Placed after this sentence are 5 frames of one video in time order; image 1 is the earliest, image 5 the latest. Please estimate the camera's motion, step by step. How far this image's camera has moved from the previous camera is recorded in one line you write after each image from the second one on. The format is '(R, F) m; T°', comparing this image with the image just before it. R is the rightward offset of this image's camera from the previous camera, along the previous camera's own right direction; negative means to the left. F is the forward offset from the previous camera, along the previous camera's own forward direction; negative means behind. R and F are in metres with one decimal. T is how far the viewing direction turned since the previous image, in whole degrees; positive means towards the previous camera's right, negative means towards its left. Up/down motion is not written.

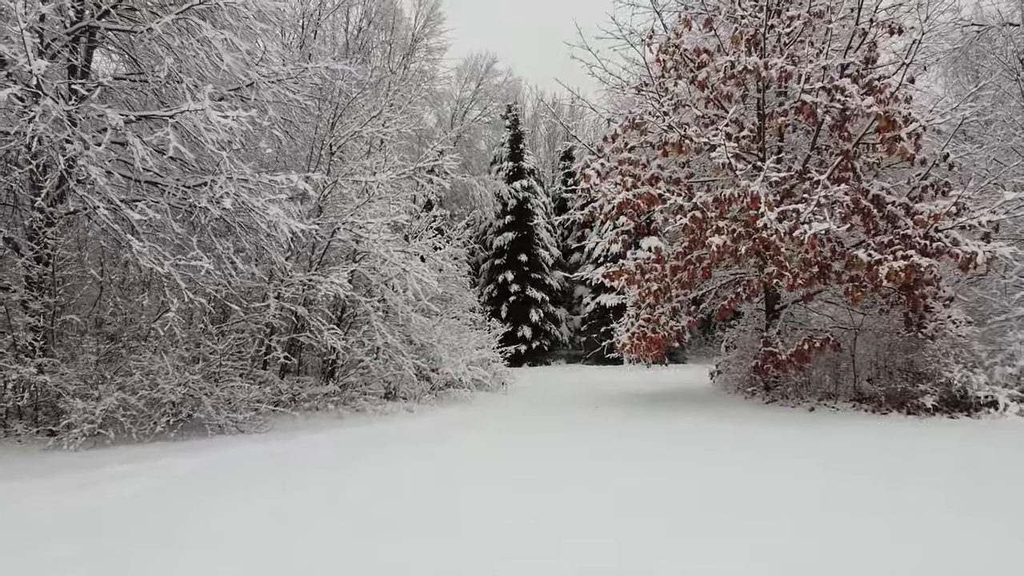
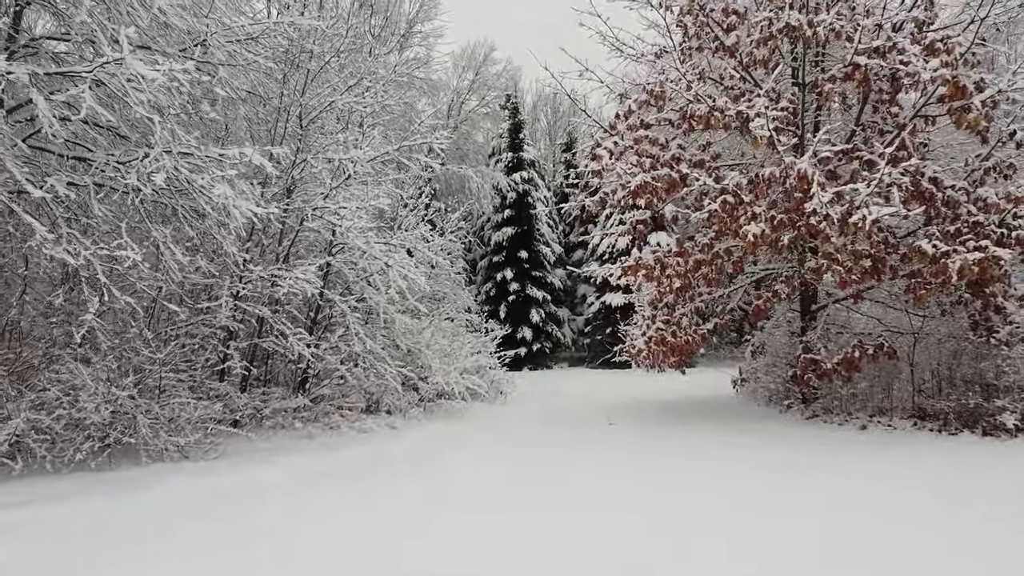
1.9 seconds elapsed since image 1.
(0.0, +1.2) m; 0°
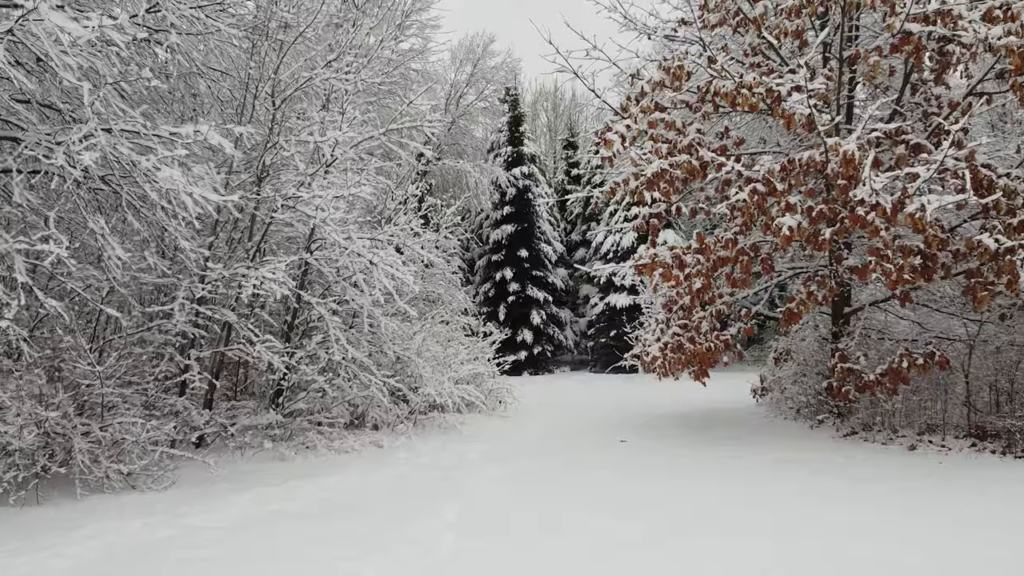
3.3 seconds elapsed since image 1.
(0.0, +0.8) m; 0°
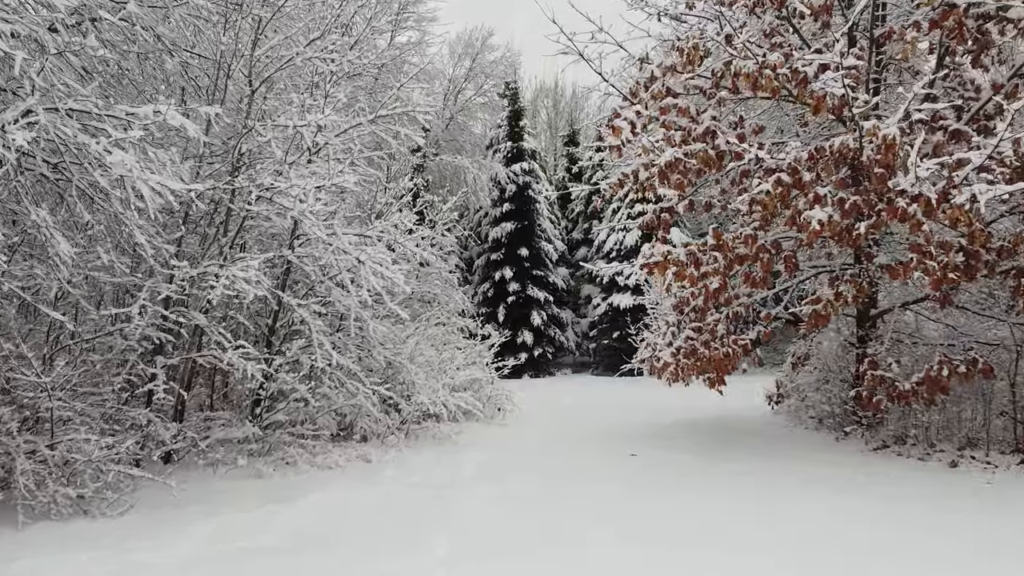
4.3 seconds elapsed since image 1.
(0.0, +0.6) m; 0°
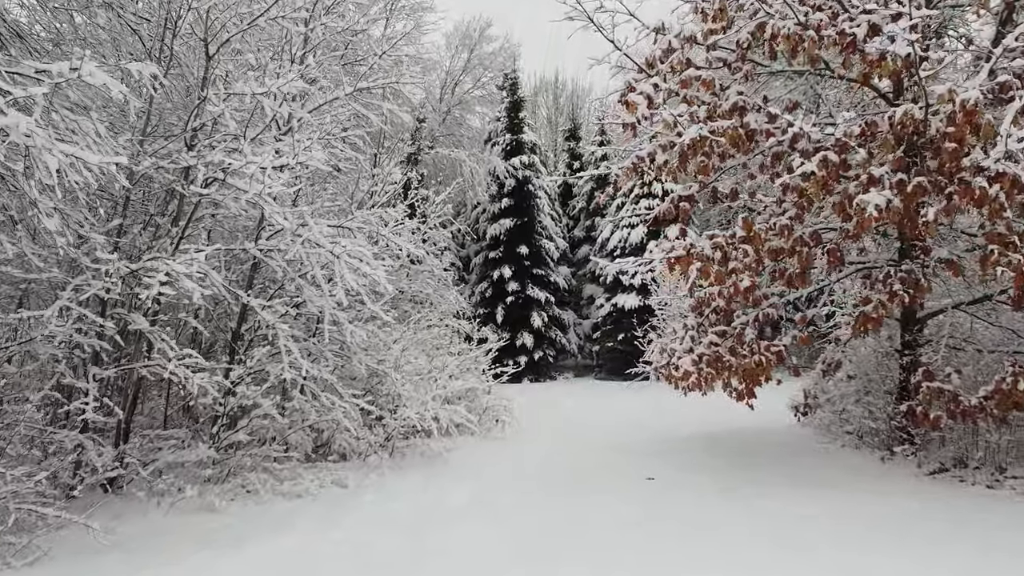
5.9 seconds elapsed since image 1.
(0.0, +0.8) m; 0°
